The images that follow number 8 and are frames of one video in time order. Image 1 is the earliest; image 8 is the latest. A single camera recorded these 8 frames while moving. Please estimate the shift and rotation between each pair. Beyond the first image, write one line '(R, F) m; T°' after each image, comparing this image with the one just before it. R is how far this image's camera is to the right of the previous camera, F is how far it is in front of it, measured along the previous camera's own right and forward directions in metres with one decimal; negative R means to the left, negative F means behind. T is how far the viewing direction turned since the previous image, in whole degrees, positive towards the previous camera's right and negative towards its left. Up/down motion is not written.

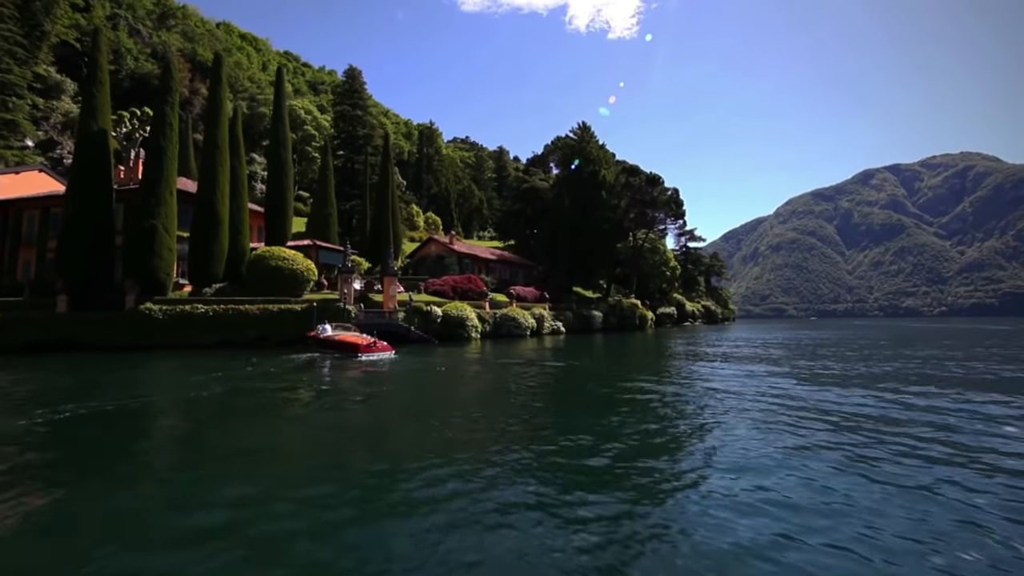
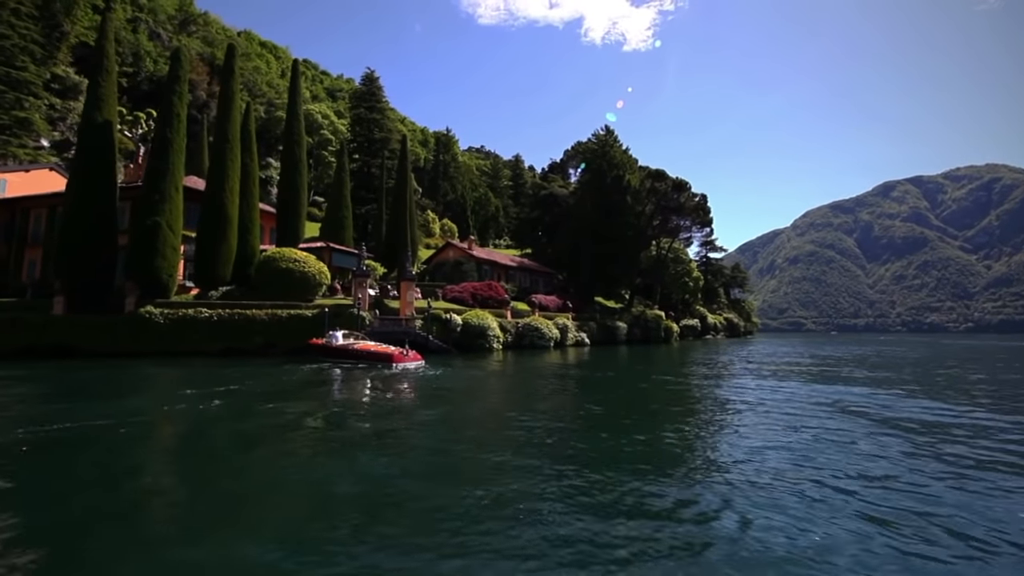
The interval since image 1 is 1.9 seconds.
(-0.7, +2.2) m; -1°
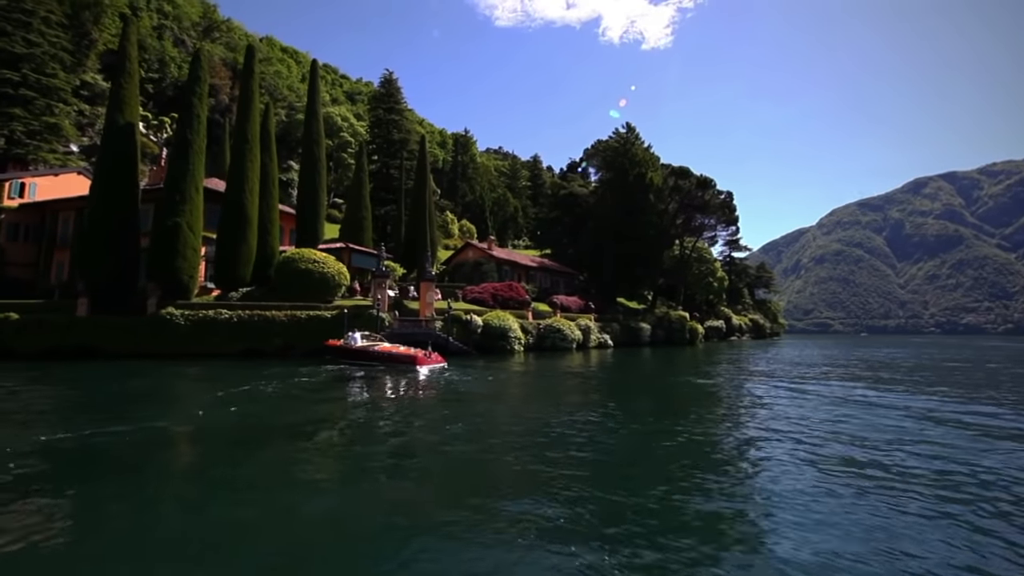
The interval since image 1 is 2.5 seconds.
(0.0, +0.6) m; -2°
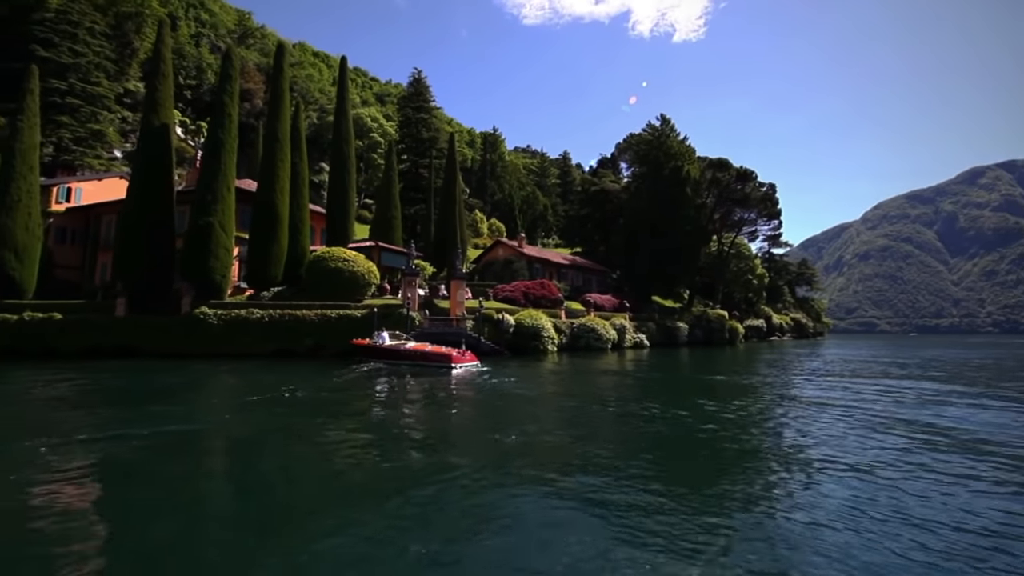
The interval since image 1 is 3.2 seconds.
(0.0, +0.7) m; -3°
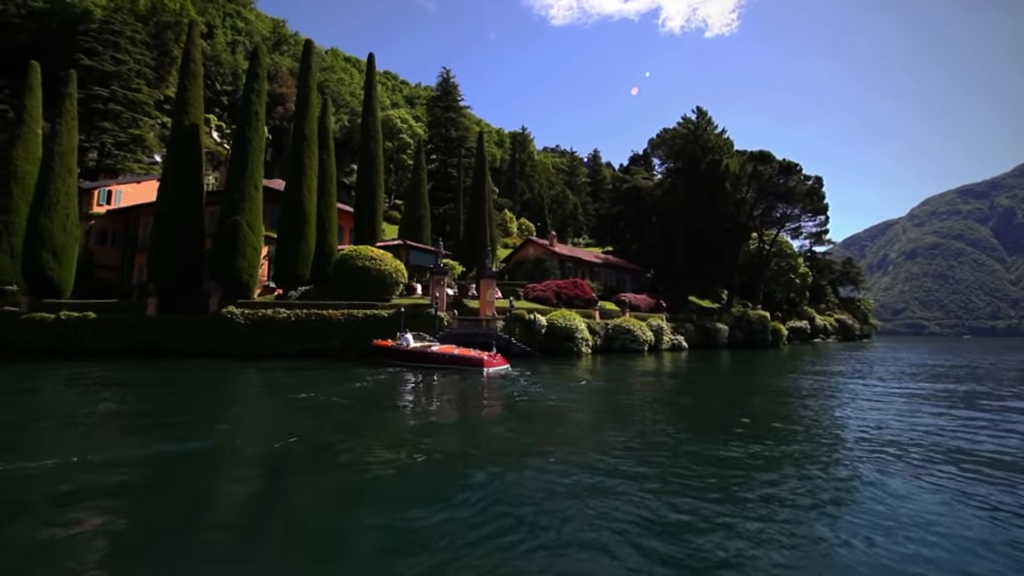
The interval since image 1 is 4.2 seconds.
(+0.1, +1.0) m; -3°
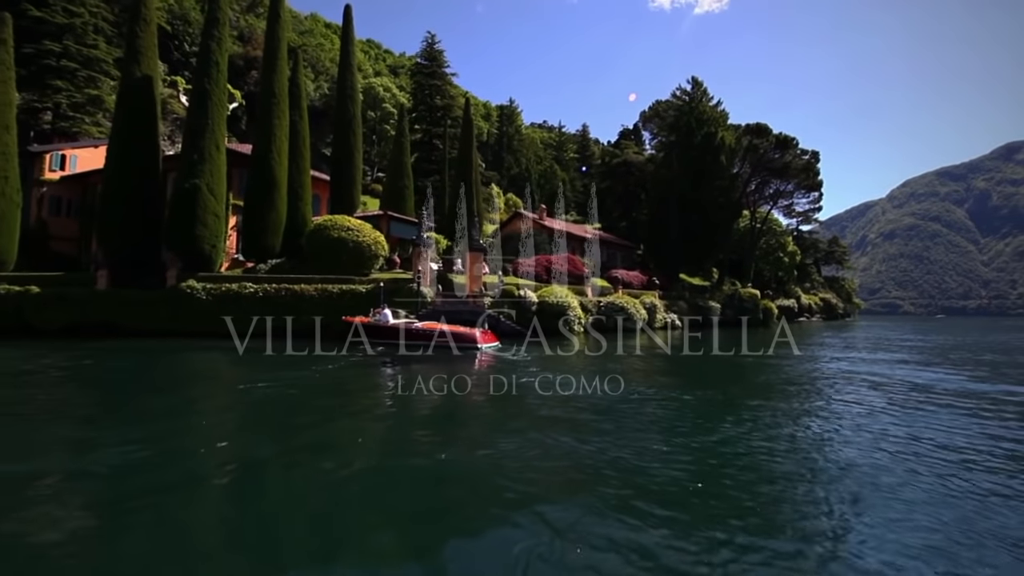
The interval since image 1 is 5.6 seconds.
(-0.4, +2.1) m; +2°
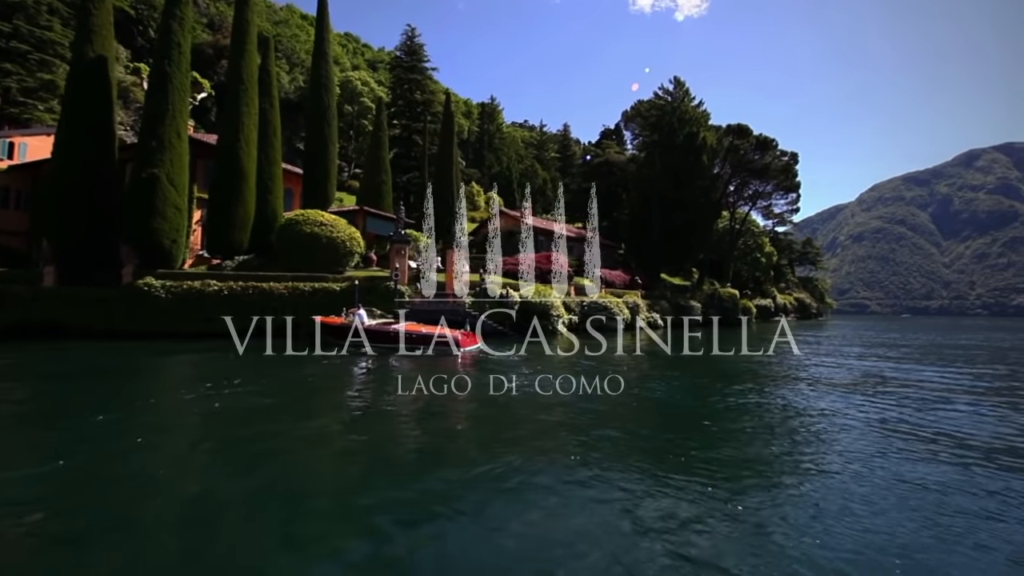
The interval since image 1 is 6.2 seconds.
(-0.3, +1.1) m; +2°
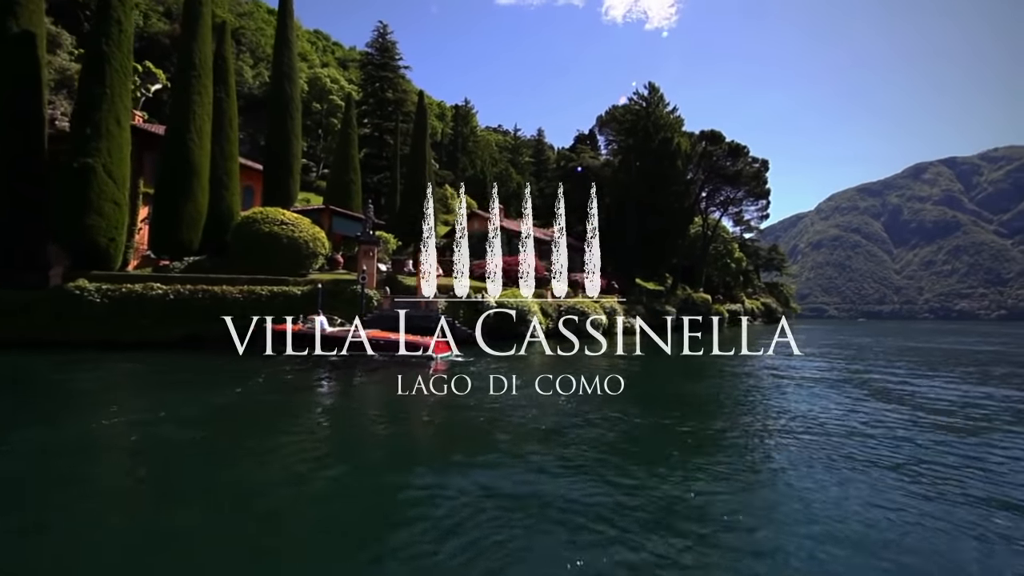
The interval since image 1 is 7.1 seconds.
(-0.4, +1.6) m; +3°
